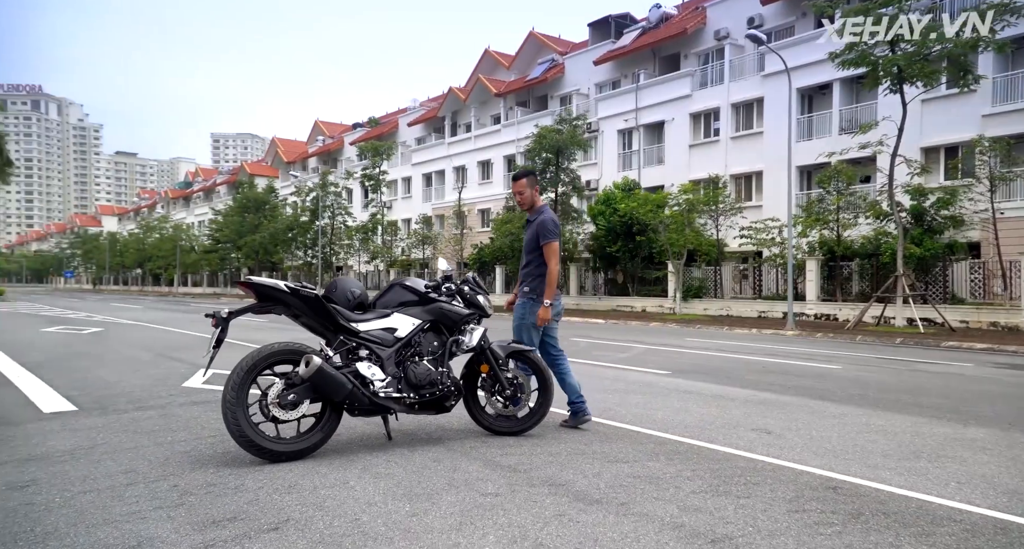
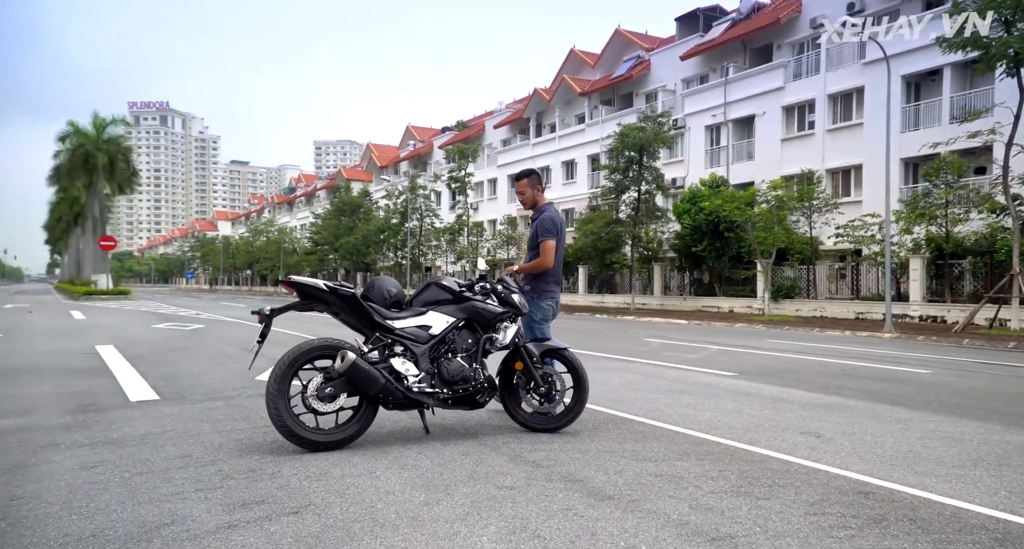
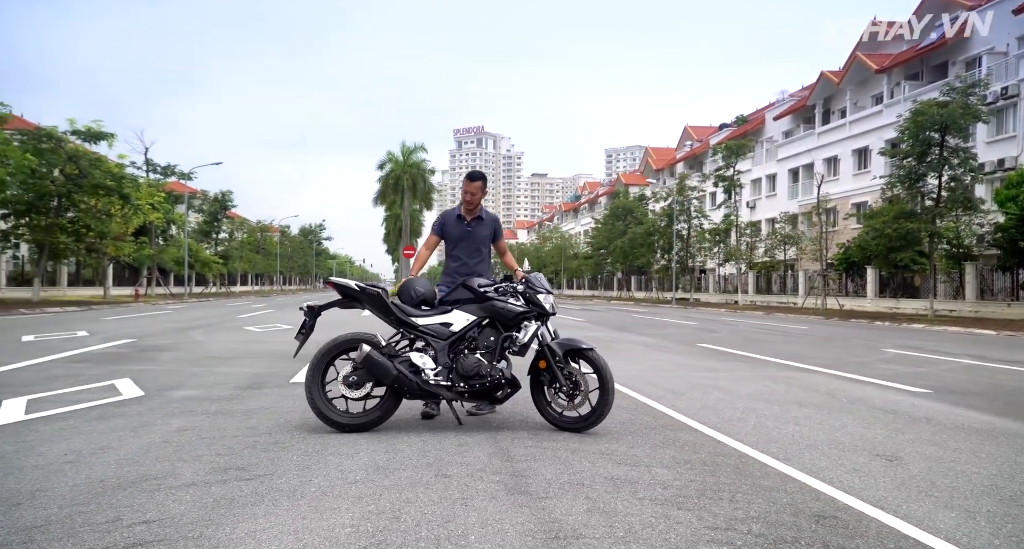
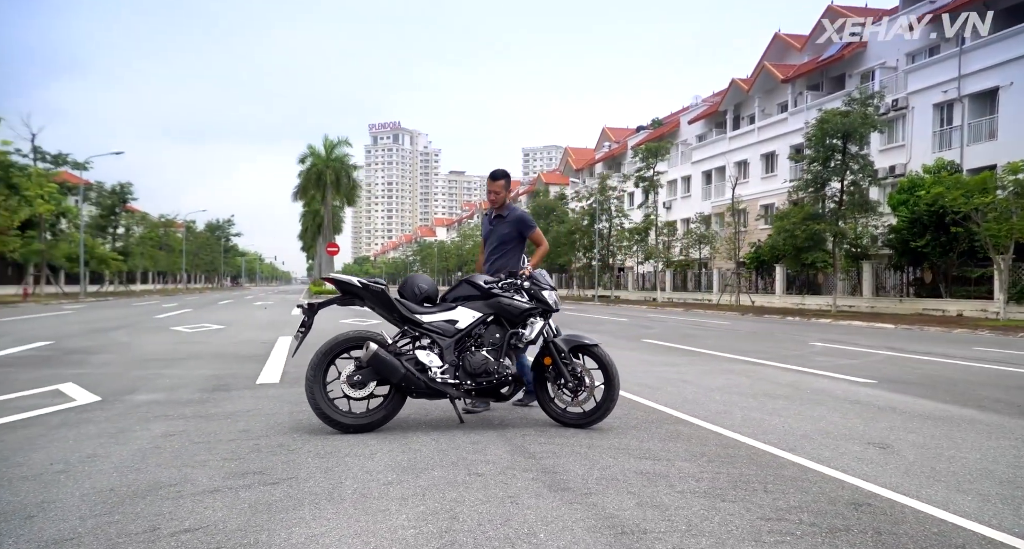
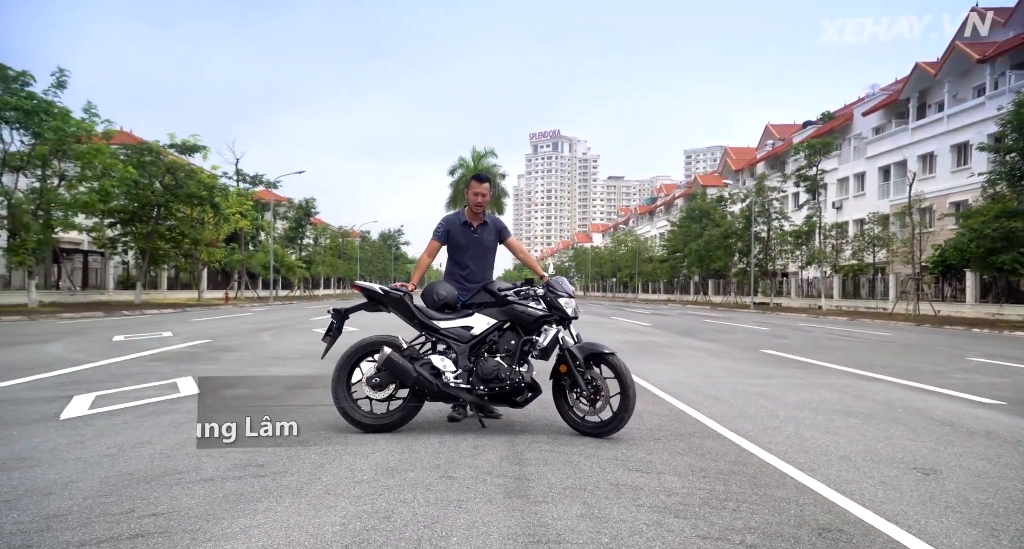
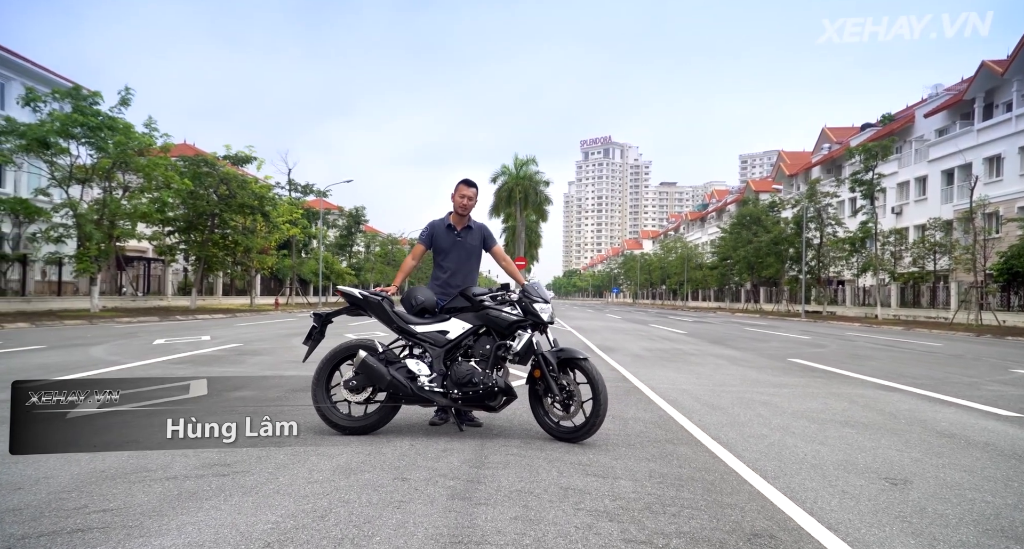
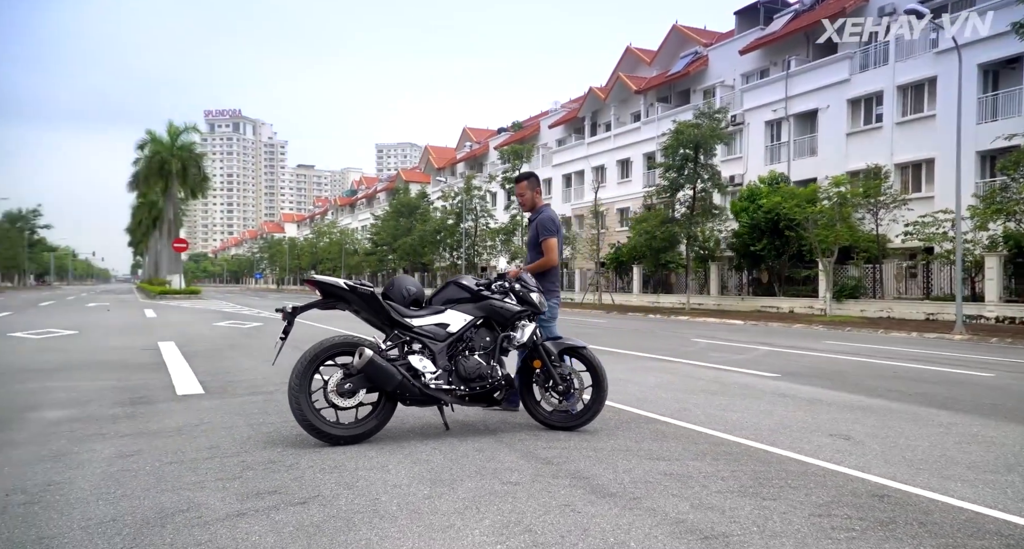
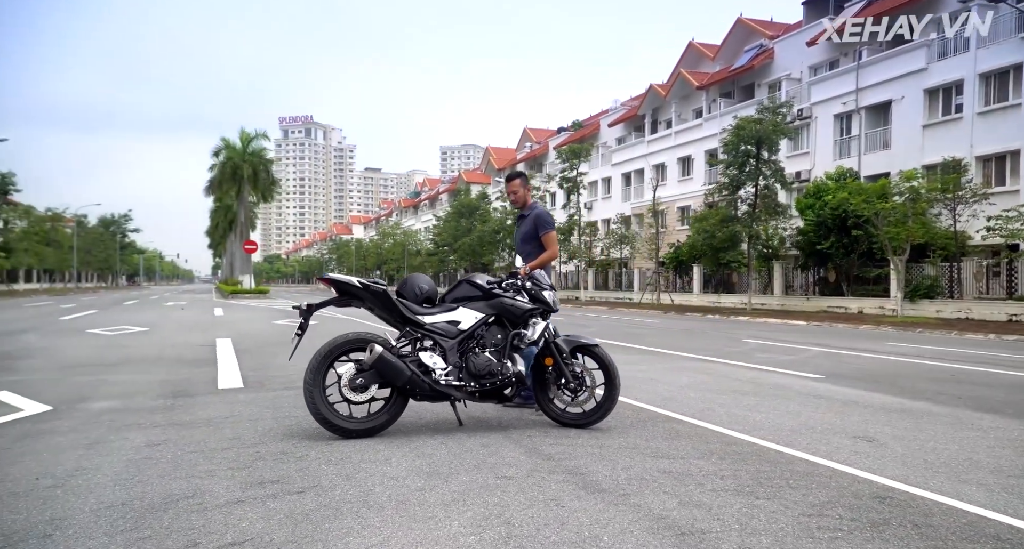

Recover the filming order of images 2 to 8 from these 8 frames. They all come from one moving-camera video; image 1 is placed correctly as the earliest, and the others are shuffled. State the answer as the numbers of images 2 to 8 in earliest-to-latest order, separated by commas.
2, 7, 8, 4, 3, 5, 6
